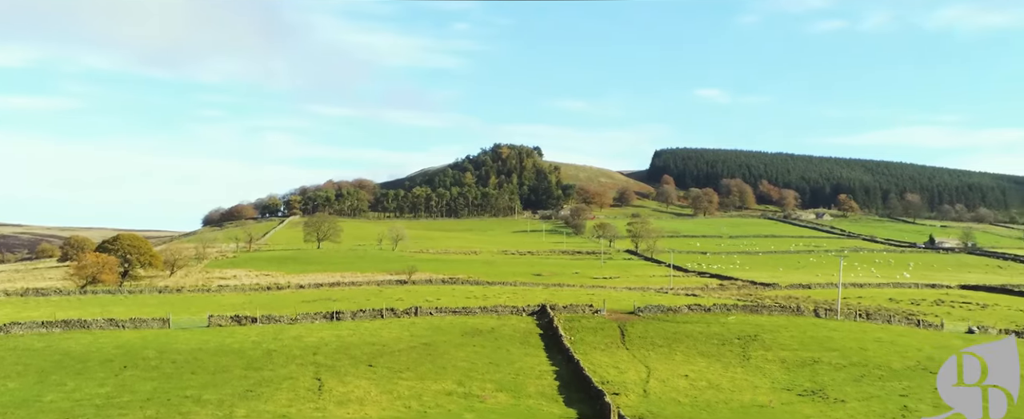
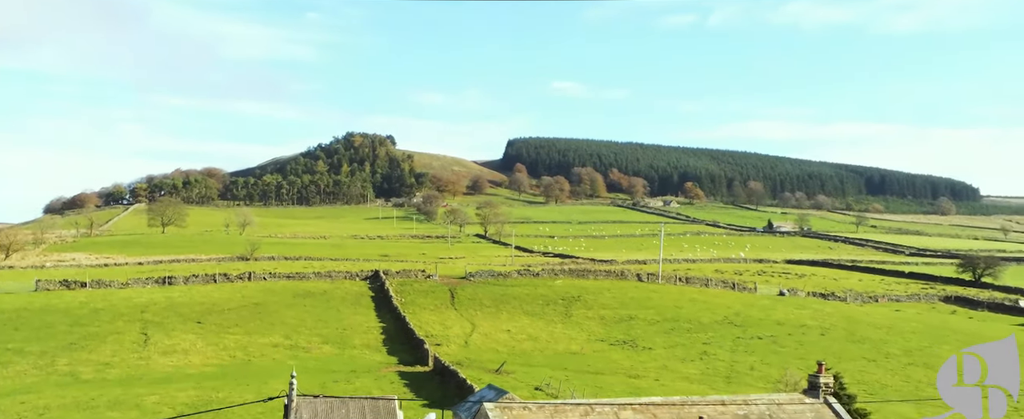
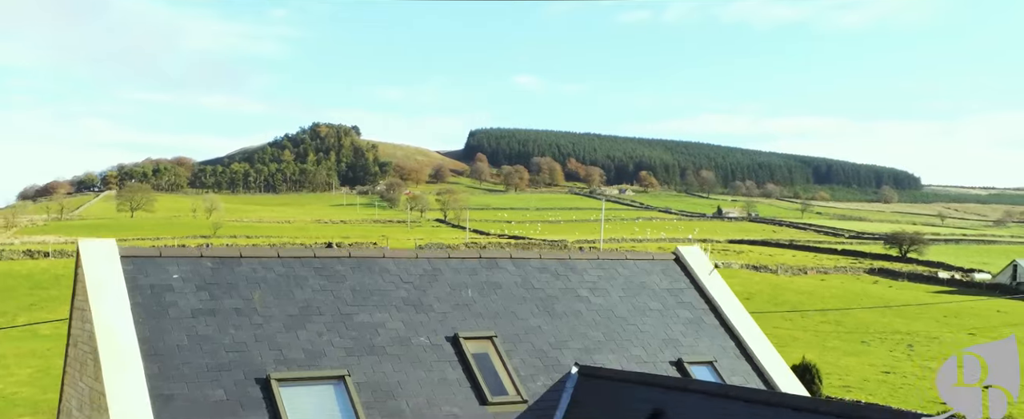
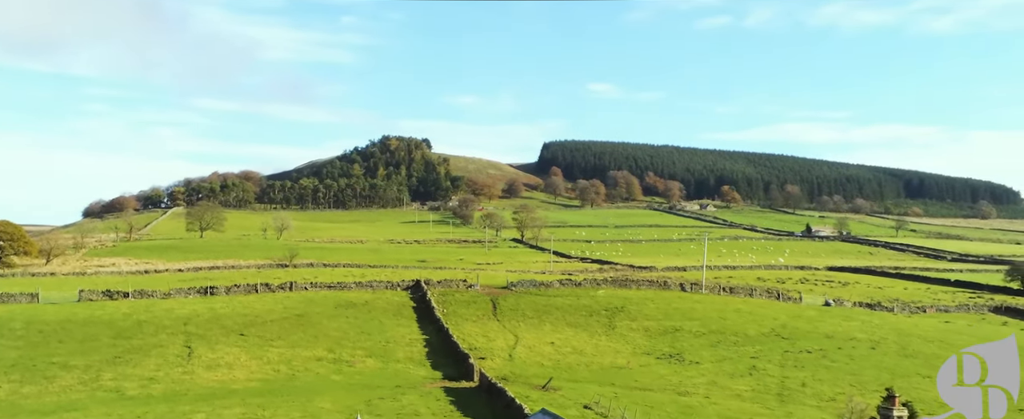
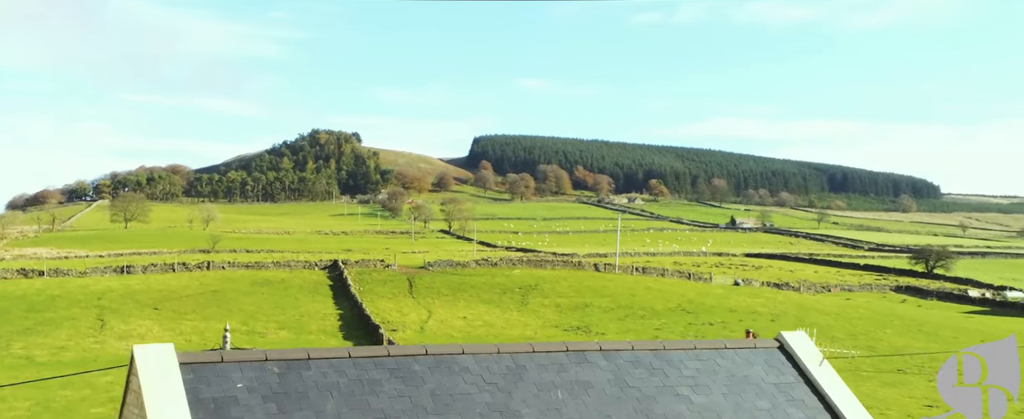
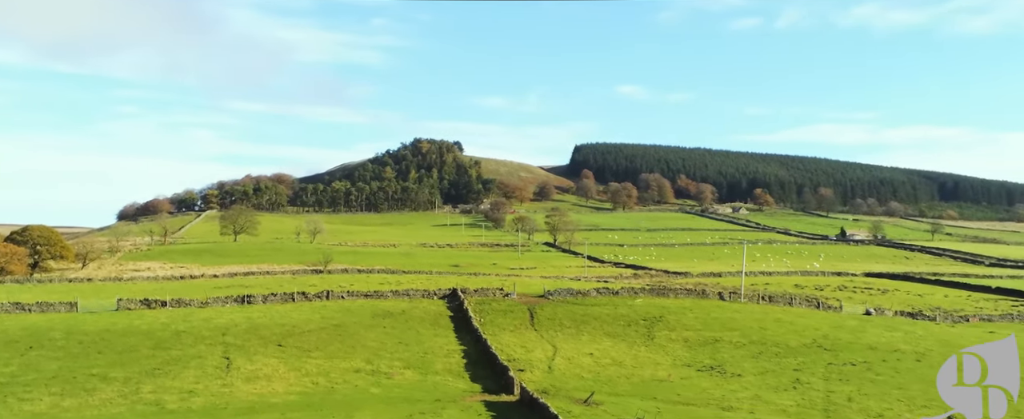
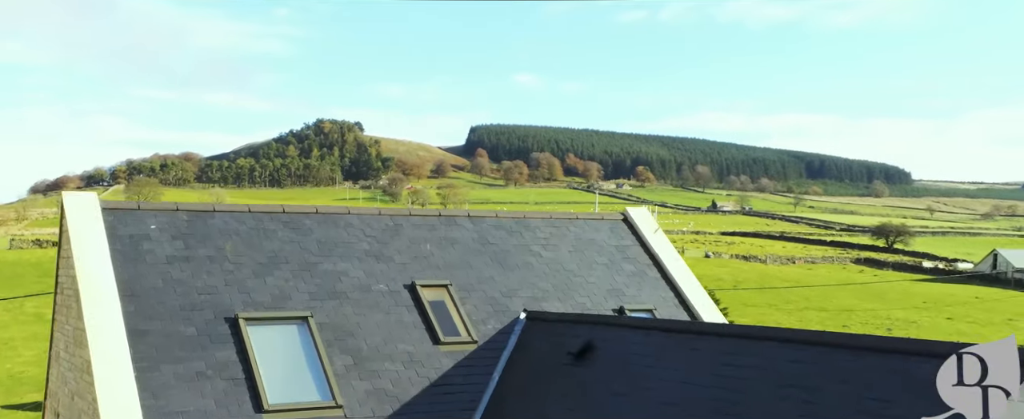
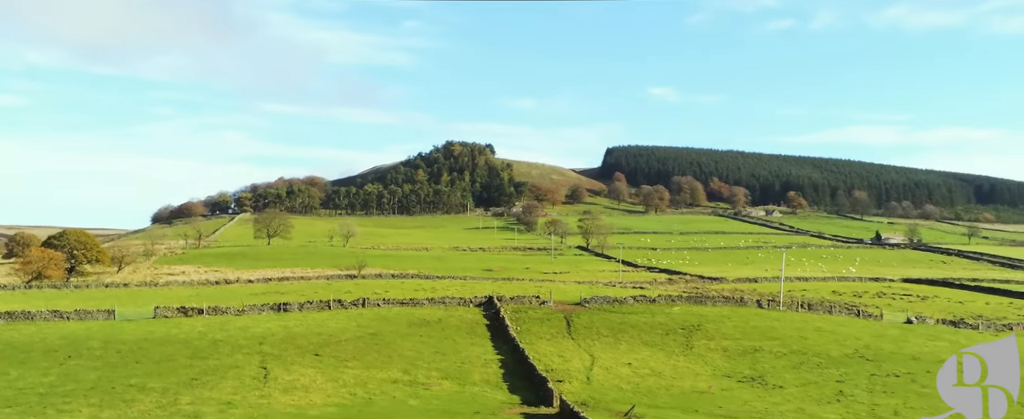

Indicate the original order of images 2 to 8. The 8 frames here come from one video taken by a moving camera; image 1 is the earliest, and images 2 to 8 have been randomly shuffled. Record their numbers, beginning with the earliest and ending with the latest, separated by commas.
8, 6, 4, 2, 5, 3, 7
